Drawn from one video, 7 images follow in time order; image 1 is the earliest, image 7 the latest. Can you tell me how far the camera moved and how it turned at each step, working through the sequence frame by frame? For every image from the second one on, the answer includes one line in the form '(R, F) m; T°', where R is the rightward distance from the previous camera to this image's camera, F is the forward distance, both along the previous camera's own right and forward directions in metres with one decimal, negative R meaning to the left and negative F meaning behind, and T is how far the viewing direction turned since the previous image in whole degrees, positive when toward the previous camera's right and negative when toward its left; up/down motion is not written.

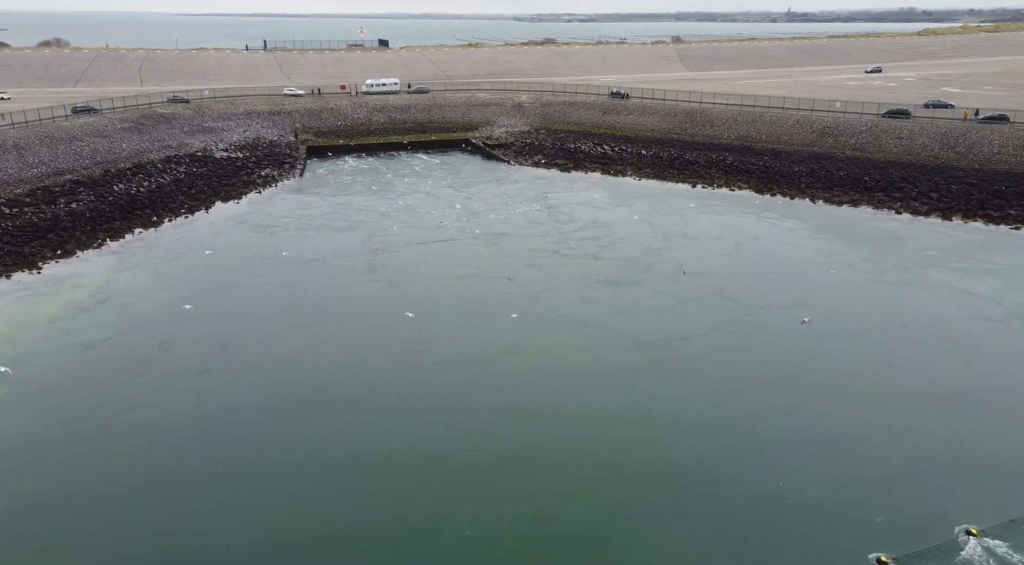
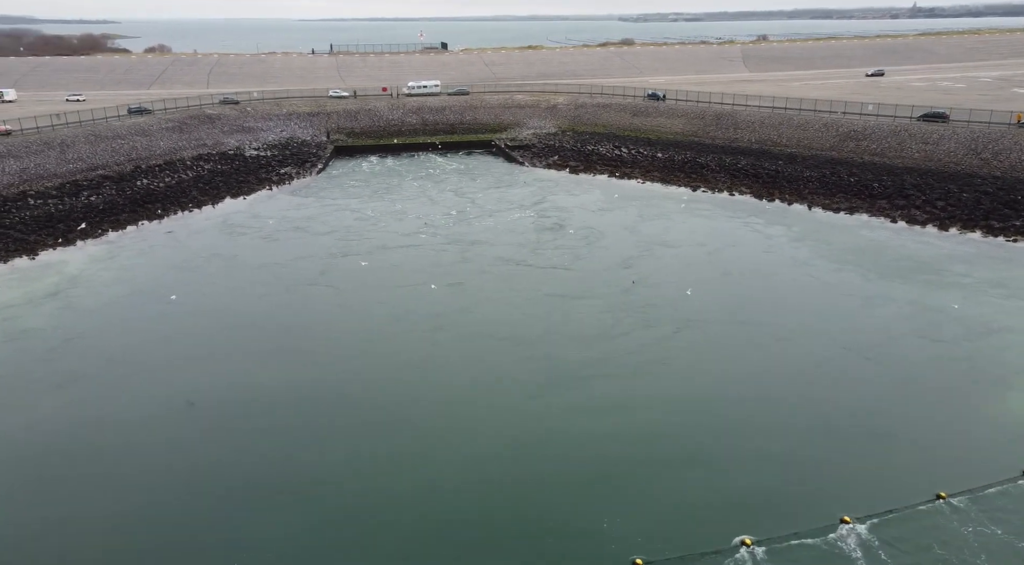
(+3.0, 0.0) m; -7°
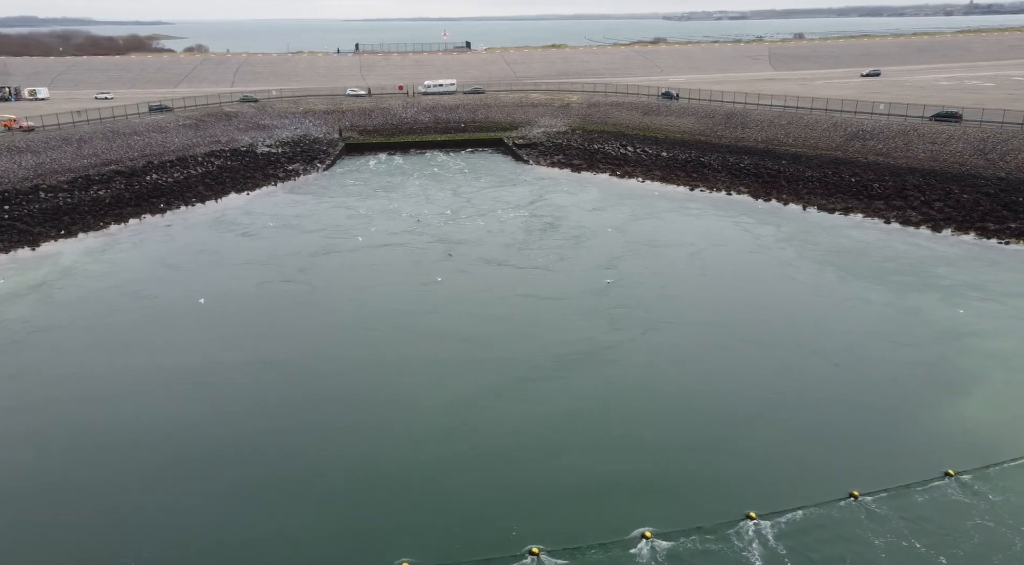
(+1.2, -0.1) m; -3°
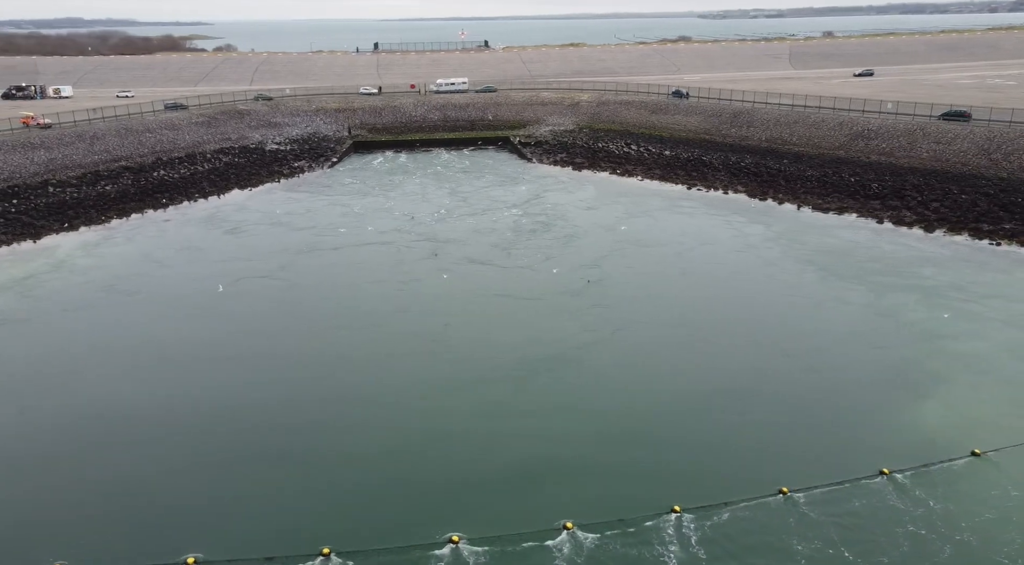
(+1.0, -0.1) m; -2°
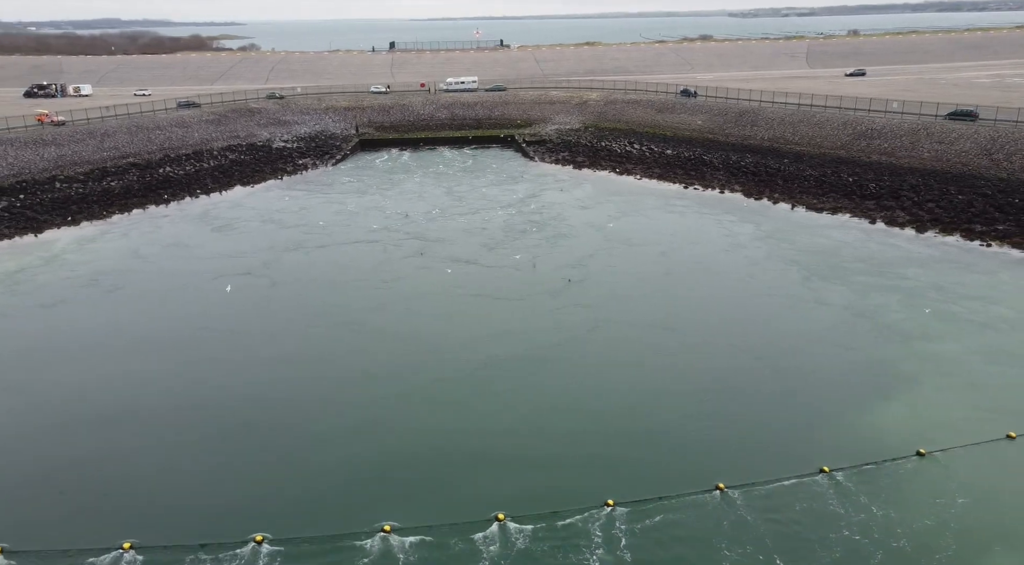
(+0.9, -0.1) m; -2°
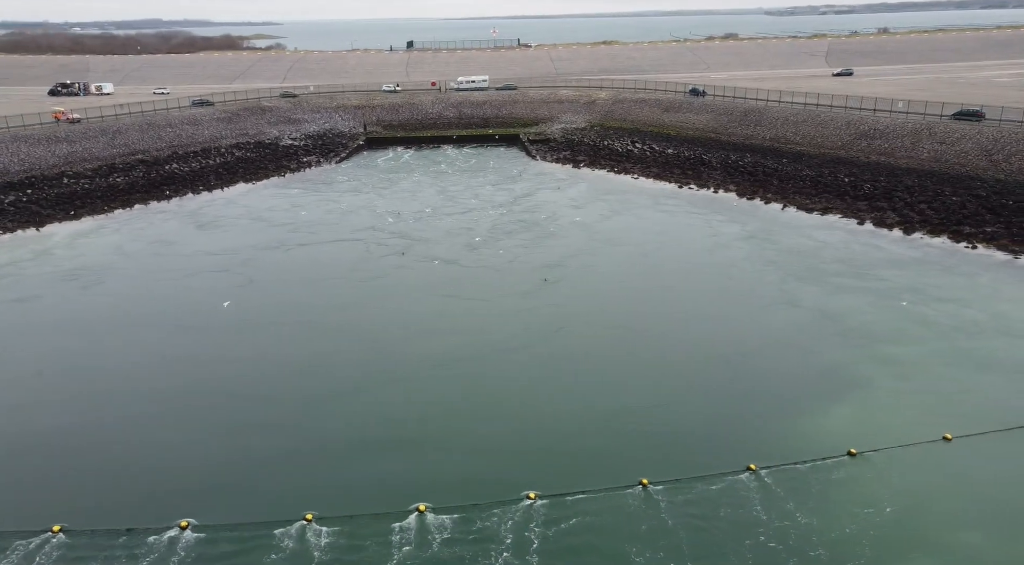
(+1.0, -0.1) m; -2°
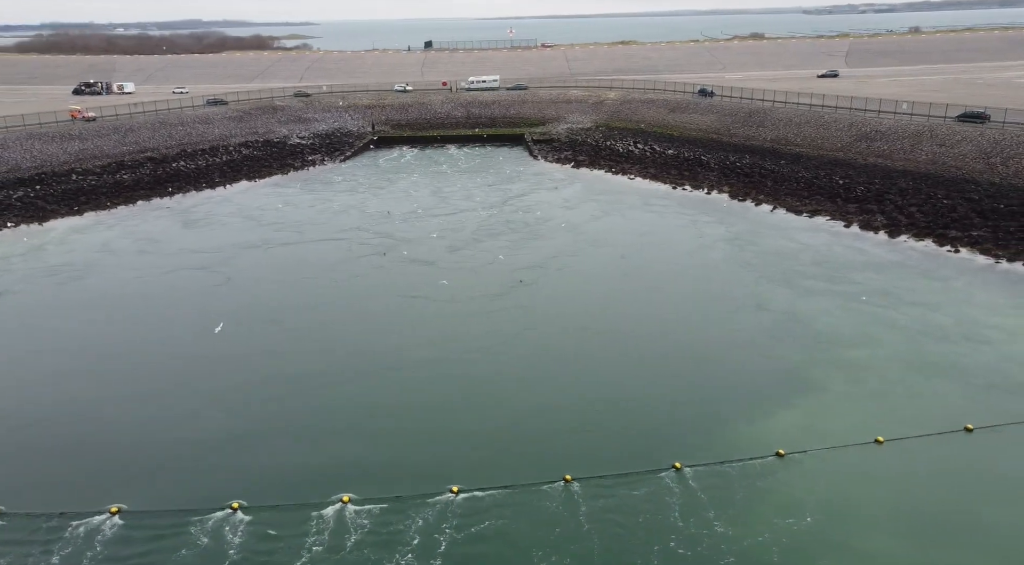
(+1.1, -0.1) m; -2°
